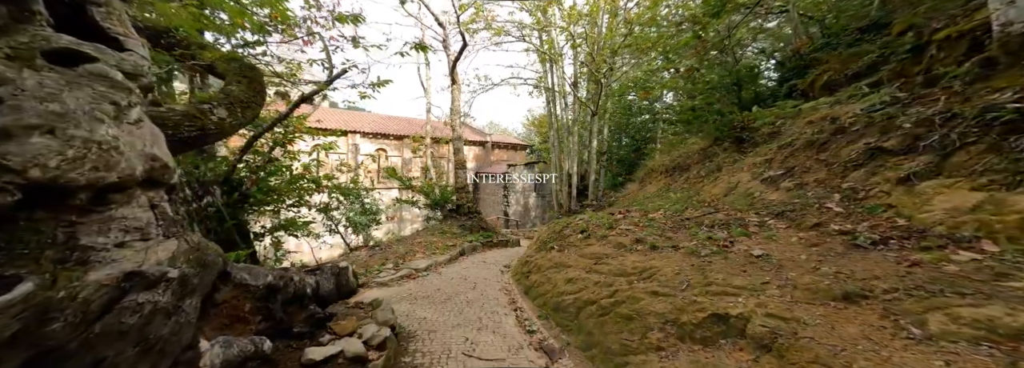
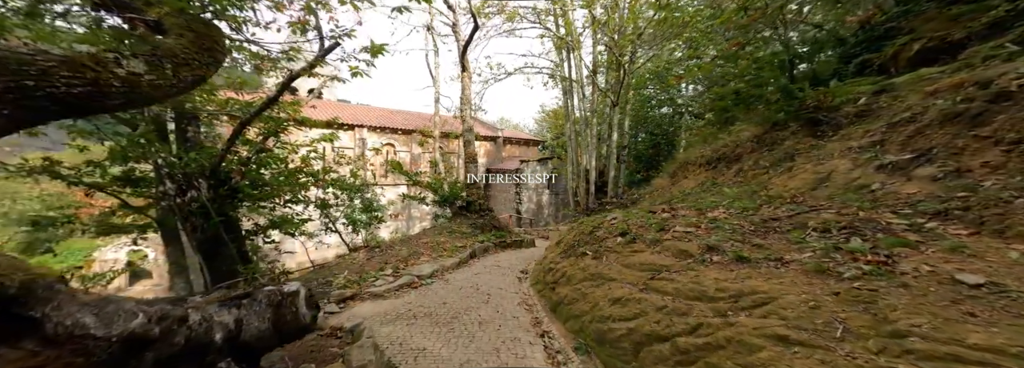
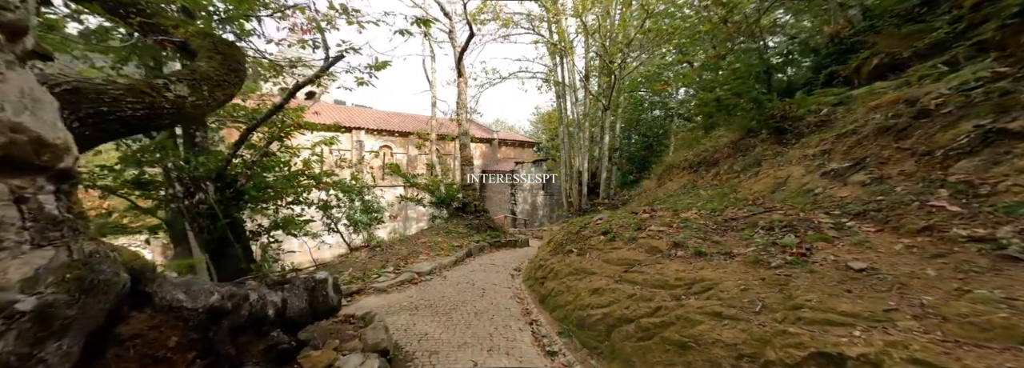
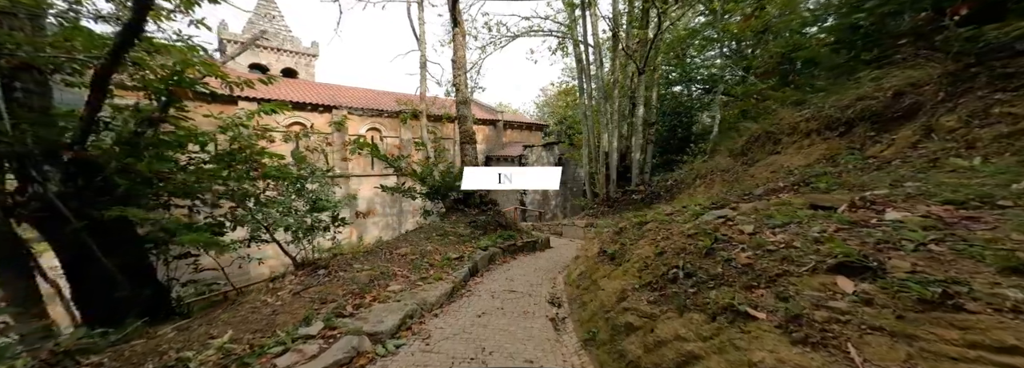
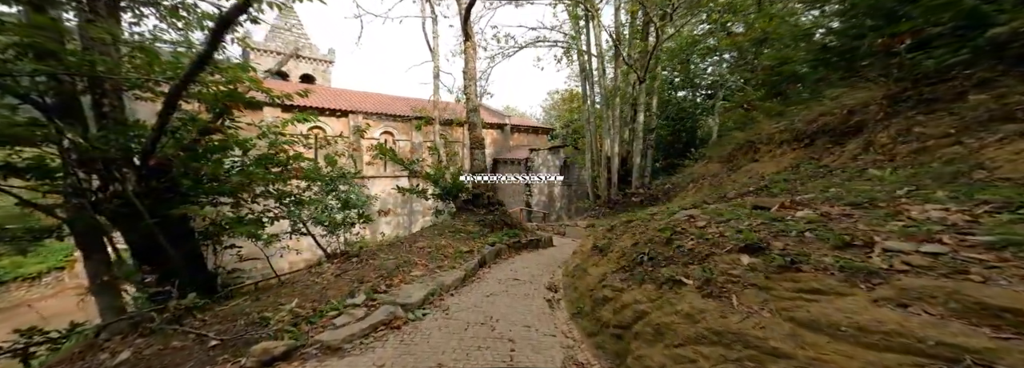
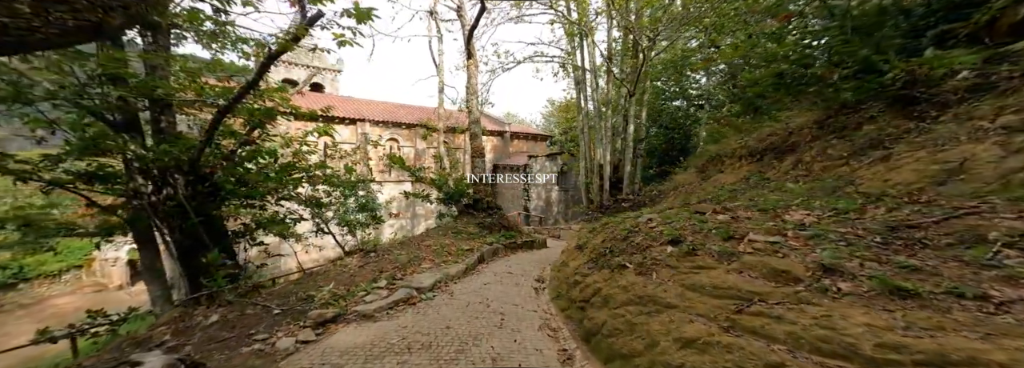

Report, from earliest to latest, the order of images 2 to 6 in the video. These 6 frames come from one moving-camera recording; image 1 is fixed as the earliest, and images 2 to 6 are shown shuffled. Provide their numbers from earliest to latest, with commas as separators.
3, 2, 6, 5, 4
